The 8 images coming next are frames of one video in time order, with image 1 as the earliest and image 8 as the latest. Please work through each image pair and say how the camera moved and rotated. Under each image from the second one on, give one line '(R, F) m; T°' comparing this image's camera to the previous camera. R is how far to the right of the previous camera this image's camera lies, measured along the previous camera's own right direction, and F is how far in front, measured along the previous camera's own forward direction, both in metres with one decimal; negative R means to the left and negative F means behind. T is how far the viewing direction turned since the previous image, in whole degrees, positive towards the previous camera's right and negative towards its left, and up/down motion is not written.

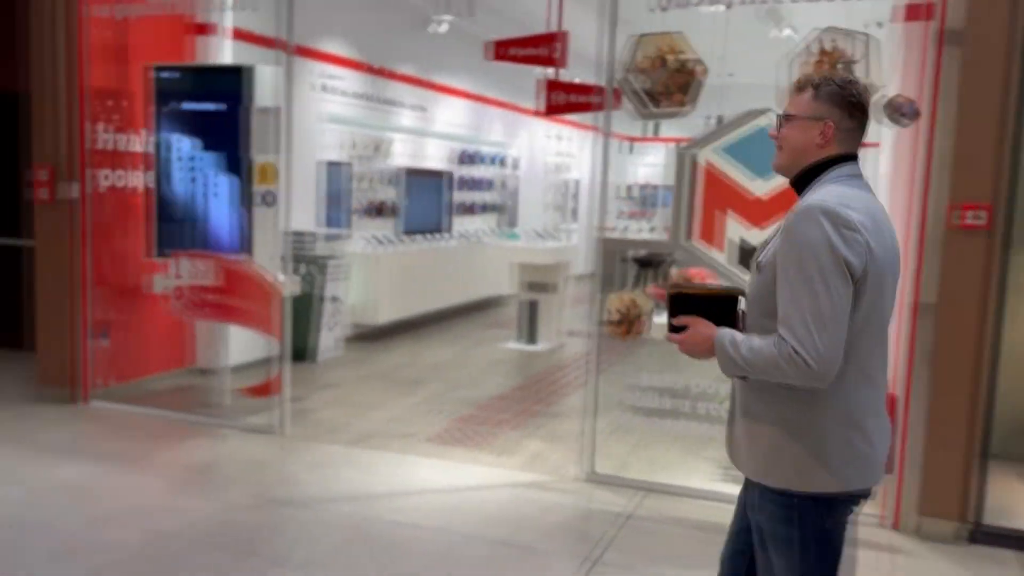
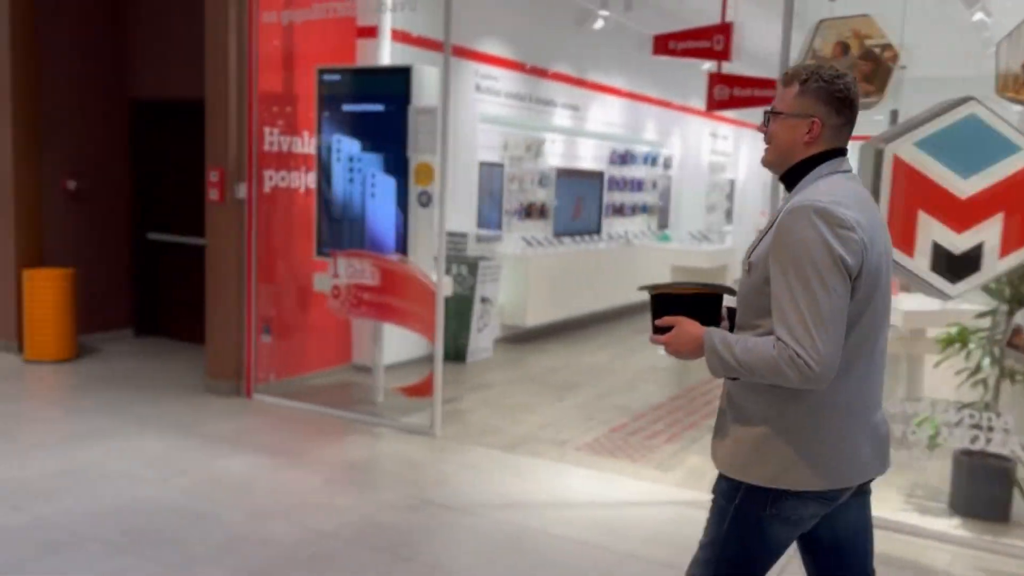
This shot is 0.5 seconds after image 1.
(-0.1, +0.2) m; -9°
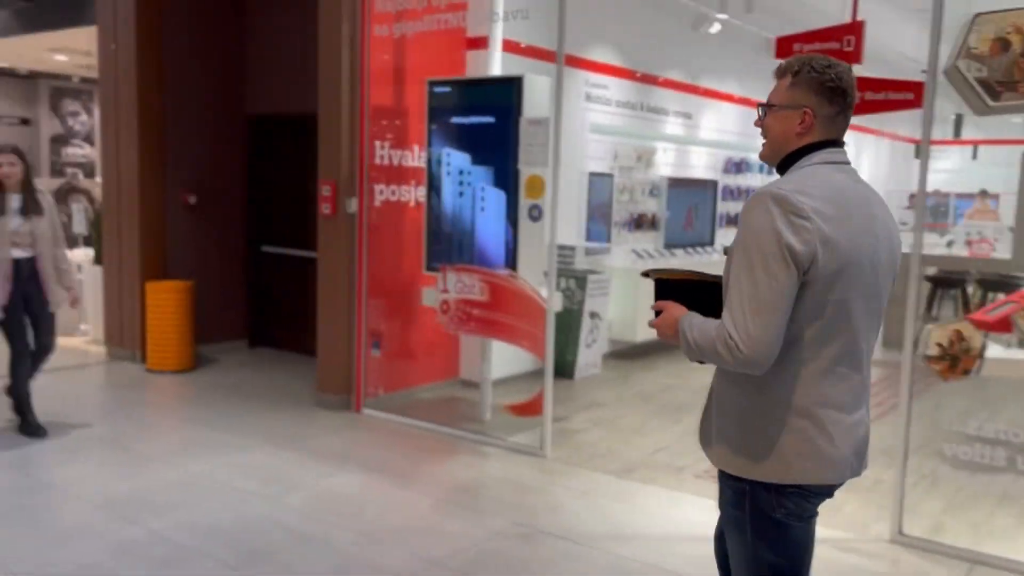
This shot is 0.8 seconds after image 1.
(-0.1, +0.2) m; -7°
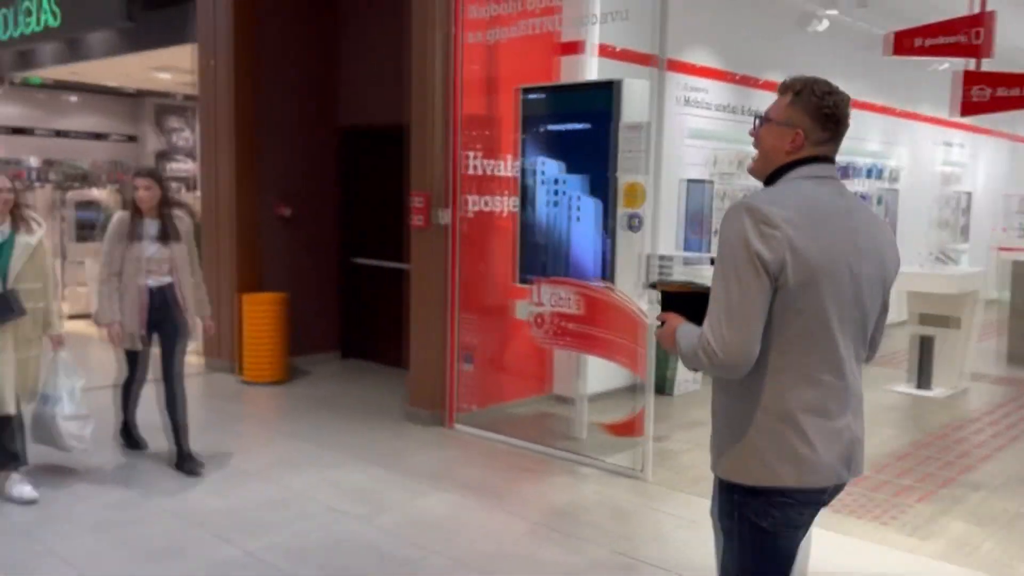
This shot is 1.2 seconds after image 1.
(-0.1, +0.2) m; -6°
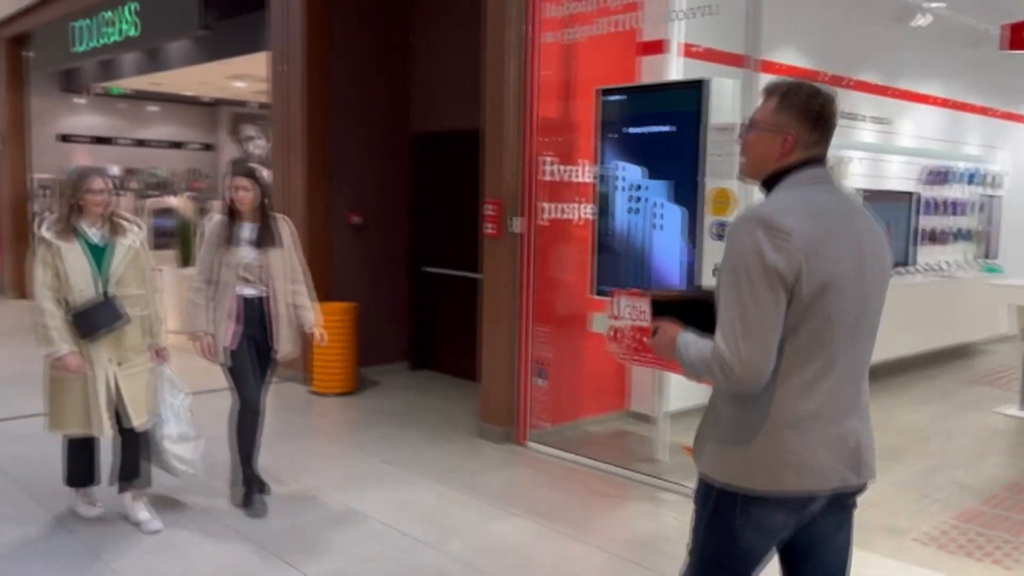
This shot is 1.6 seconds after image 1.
(0.0, +0.2) m; -5°
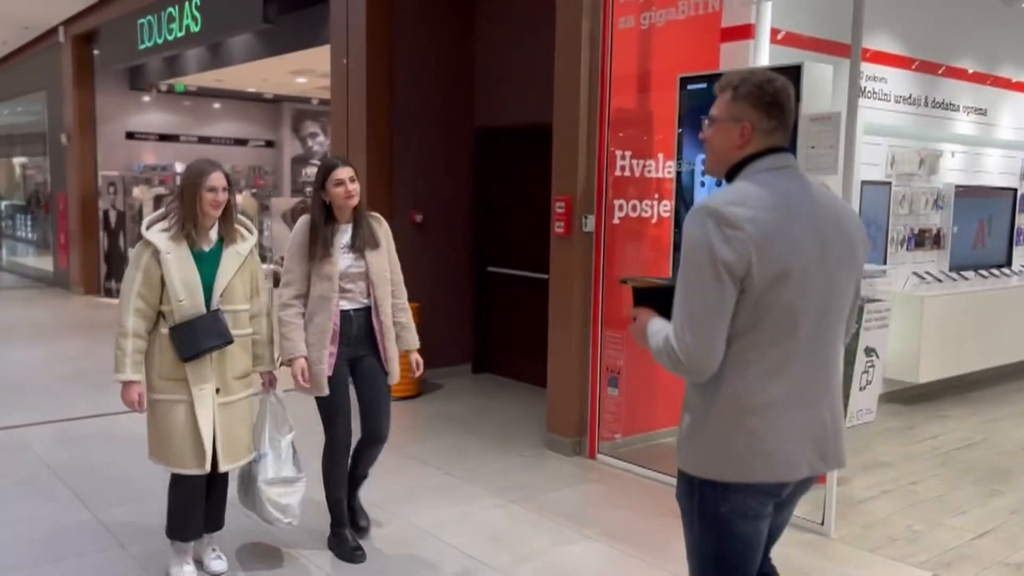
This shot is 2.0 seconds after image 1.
(-0.1, +0.3) m; -4°
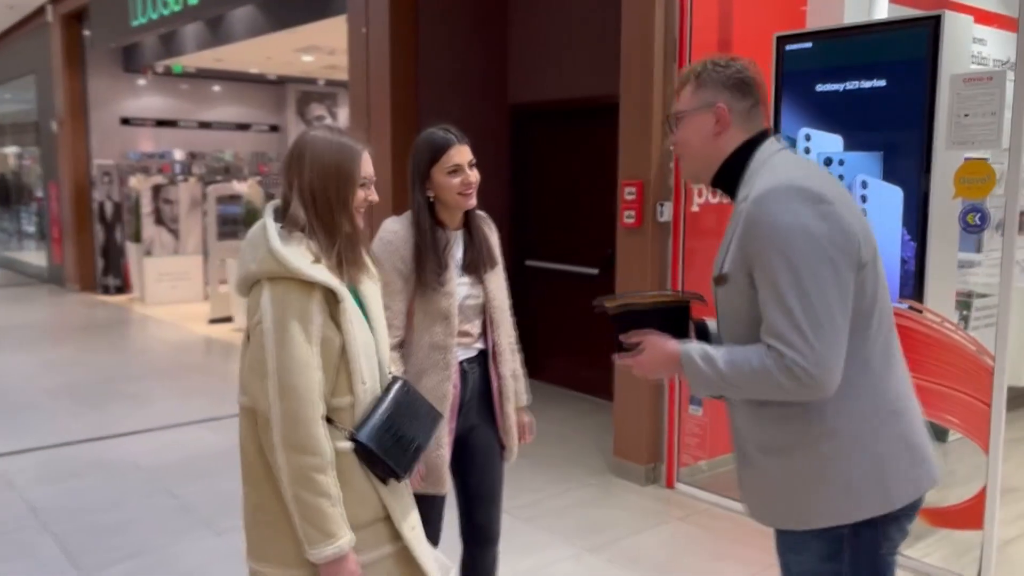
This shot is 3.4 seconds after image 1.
(-0.3, +0.7) m; 0°
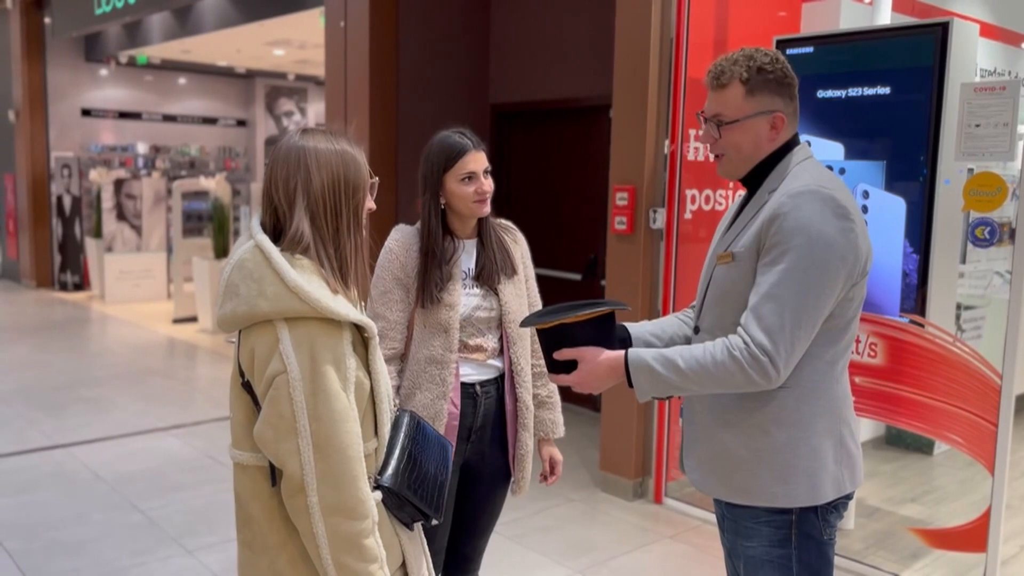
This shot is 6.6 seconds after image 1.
(-0.1, +0.2) m; +2°
